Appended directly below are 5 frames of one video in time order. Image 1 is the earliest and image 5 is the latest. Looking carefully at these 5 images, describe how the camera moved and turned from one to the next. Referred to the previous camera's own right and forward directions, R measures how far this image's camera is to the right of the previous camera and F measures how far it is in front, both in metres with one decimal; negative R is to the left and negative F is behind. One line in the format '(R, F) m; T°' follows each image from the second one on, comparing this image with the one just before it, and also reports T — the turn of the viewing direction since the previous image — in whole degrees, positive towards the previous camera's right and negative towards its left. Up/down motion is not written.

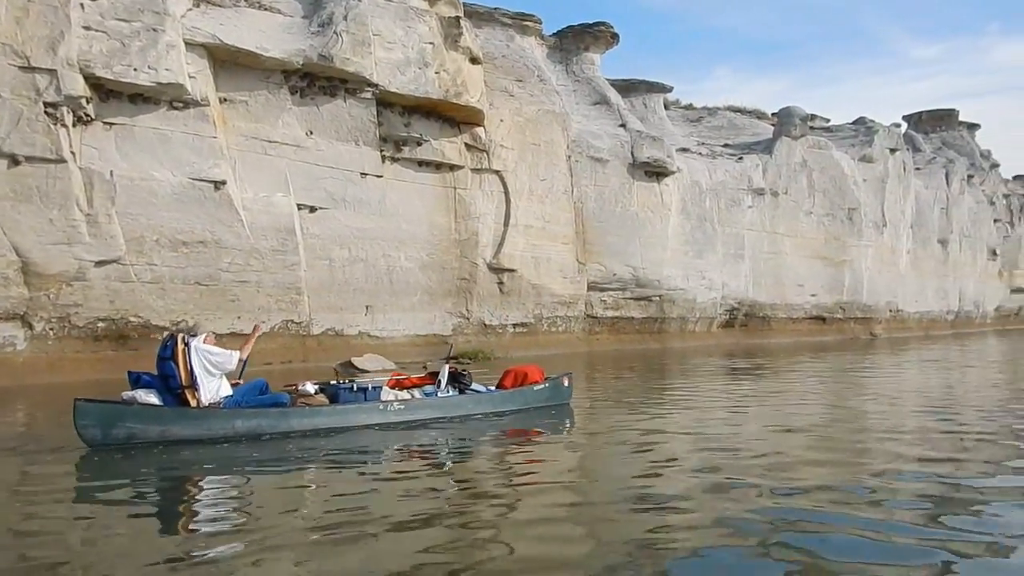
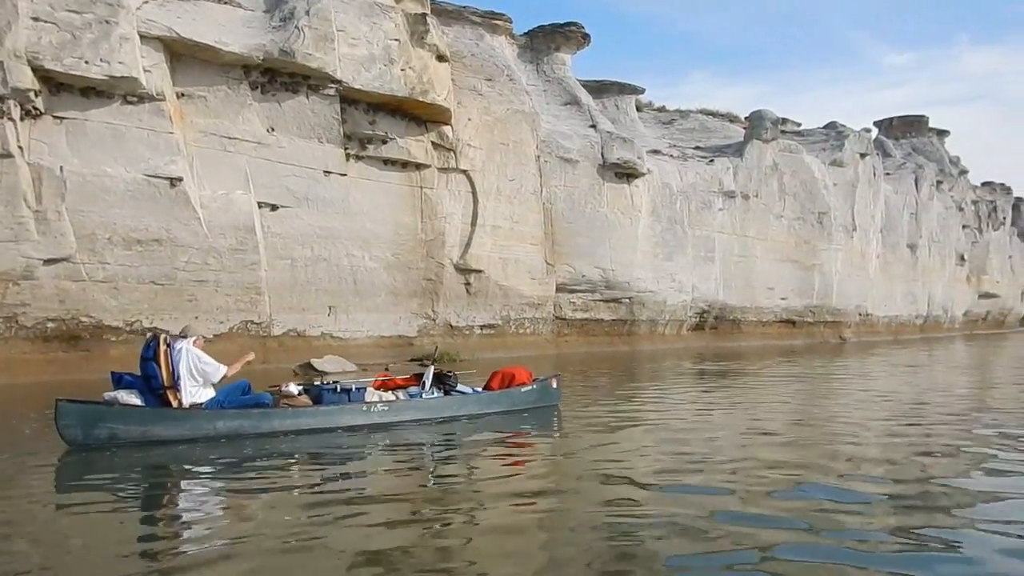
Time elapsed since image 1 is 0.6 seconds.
(+0.2, +0.2) m; +2°
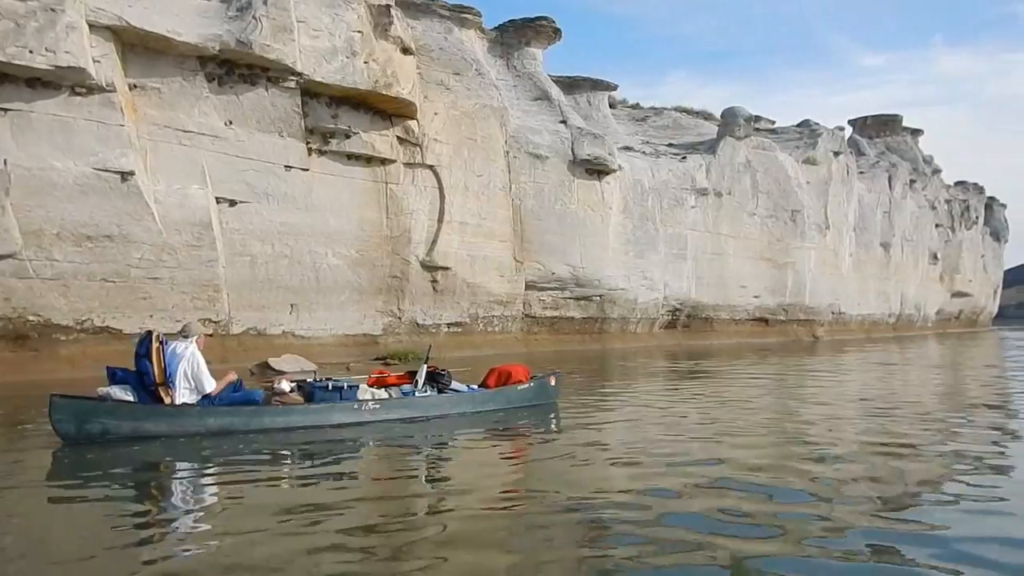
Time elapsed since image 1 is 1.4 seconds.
(+0.3, +0.3) m; +1°
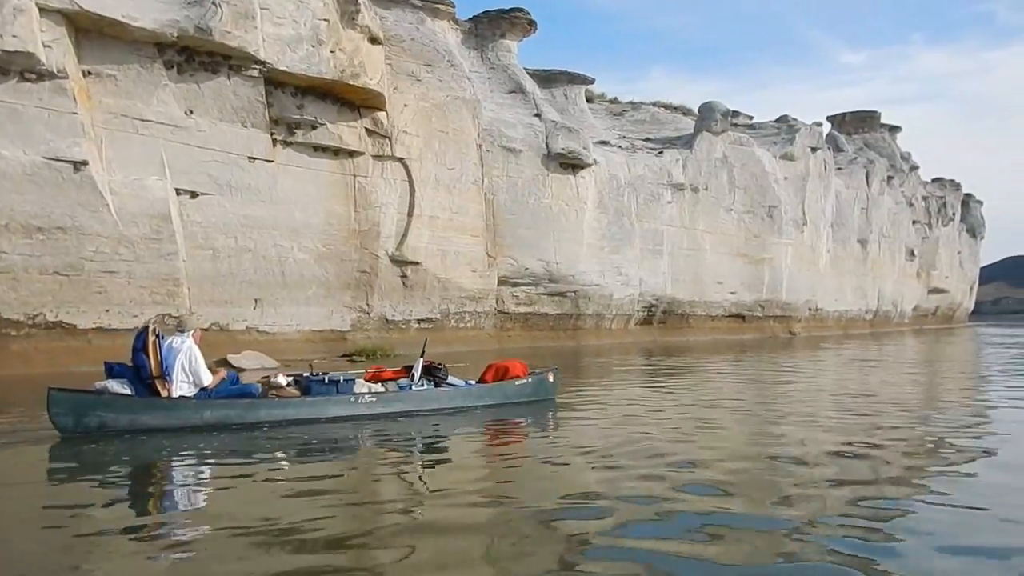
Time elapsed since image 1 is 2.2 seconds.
(+0.2, +0.4) m; +1°
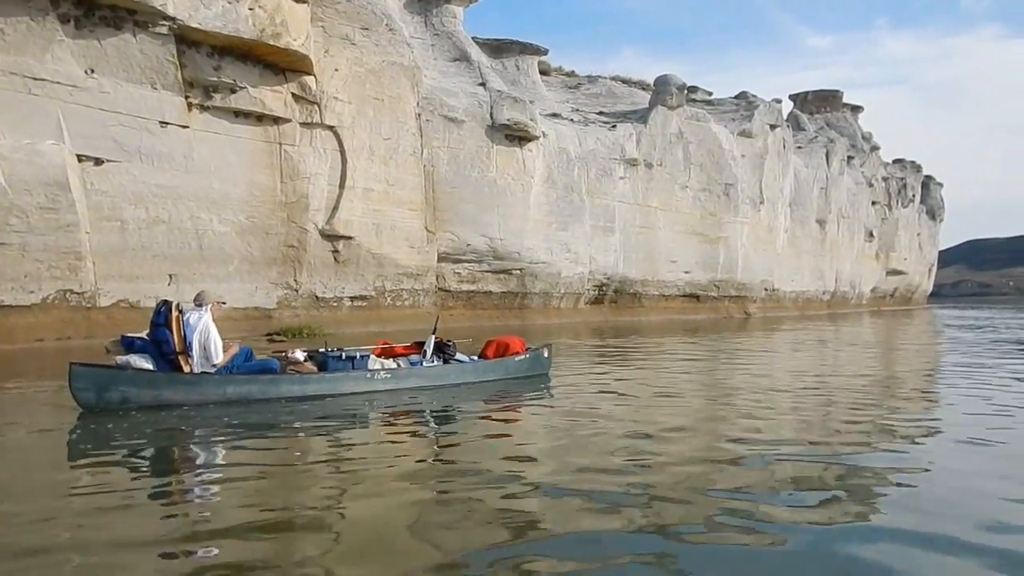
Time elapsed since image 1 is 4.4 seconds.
(+0.7, +0.9) m; +2°
